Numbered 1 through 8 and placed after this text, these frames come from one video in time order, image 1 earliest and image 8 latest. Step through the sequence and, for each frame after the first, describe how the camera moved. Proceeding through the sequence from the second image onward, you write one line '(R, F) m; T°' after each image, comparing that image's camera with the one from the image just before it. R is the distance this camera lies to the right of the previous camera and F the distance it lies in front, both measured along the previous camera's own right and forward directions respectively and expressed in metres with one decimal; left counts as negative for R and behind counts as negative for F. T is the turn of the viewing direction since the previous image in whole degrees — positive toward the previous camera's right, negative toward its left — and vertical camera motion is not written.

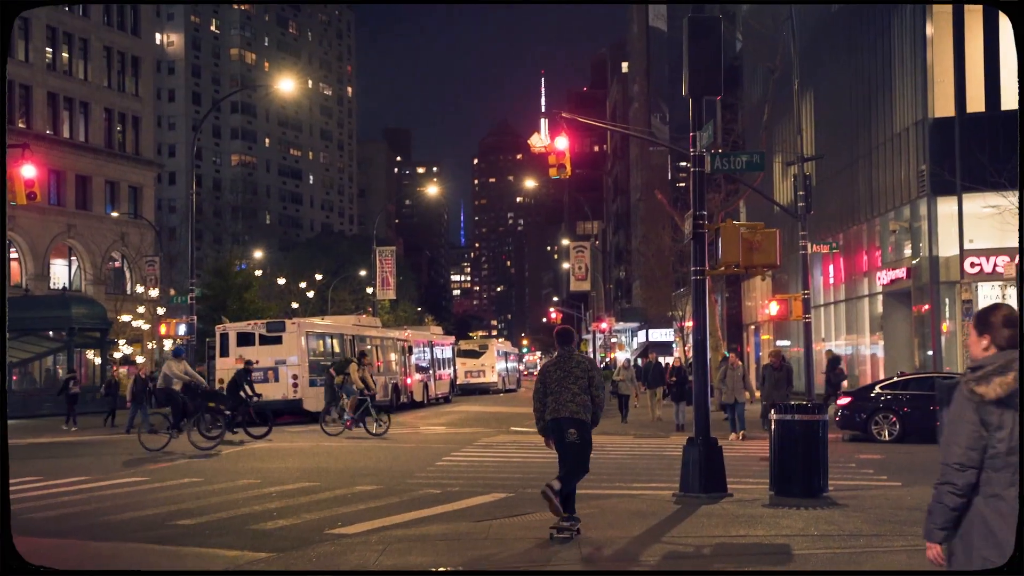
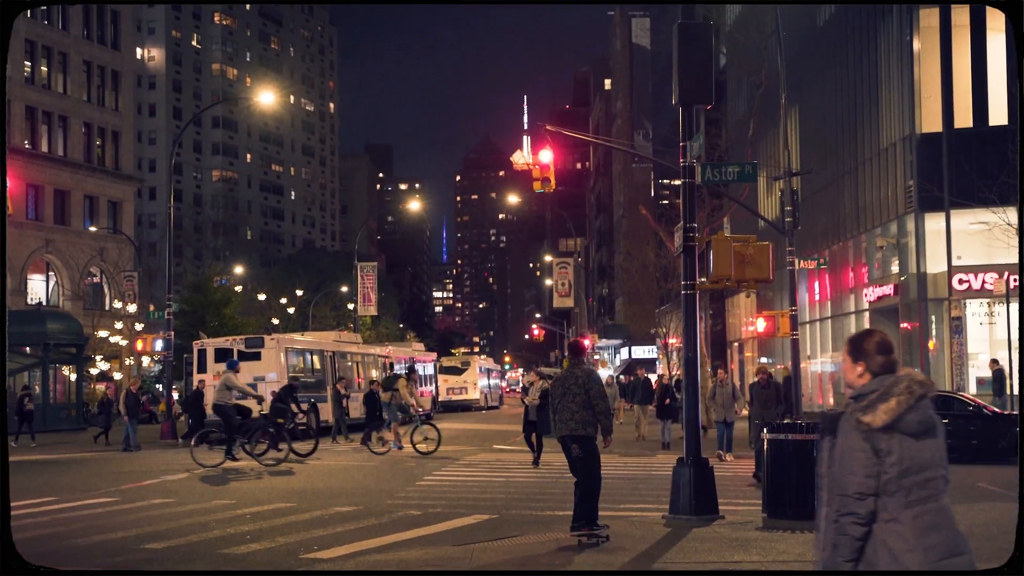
(0.0, +0.5) m; +1°
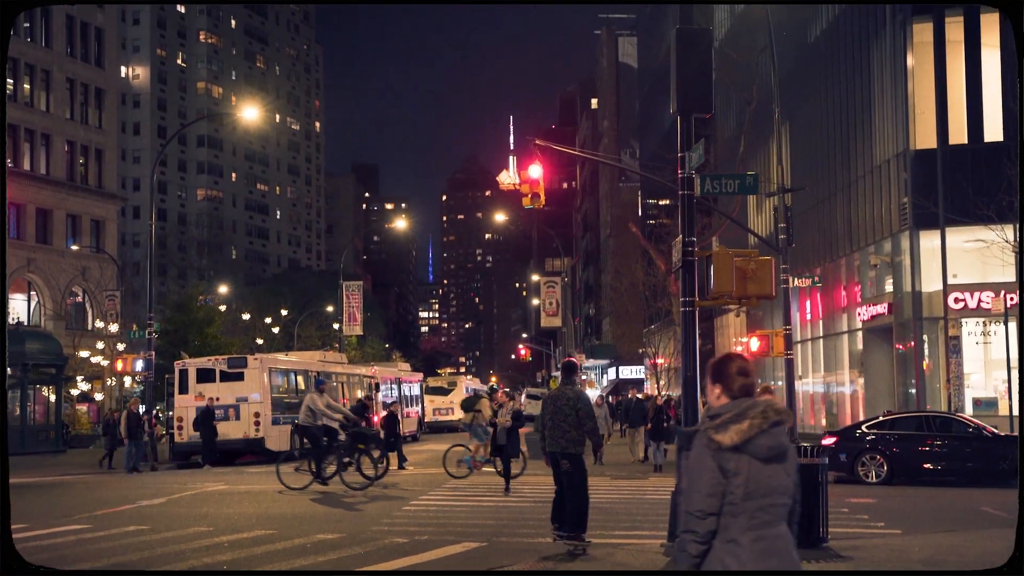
(-0.1, +0.7) m; +1°
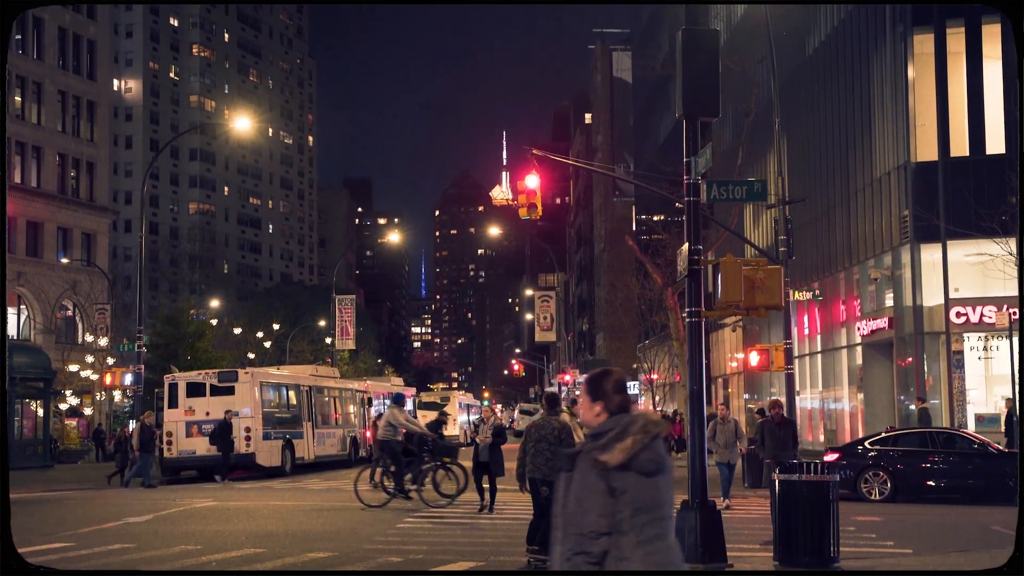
(-0.1, +0.5) m; 0°
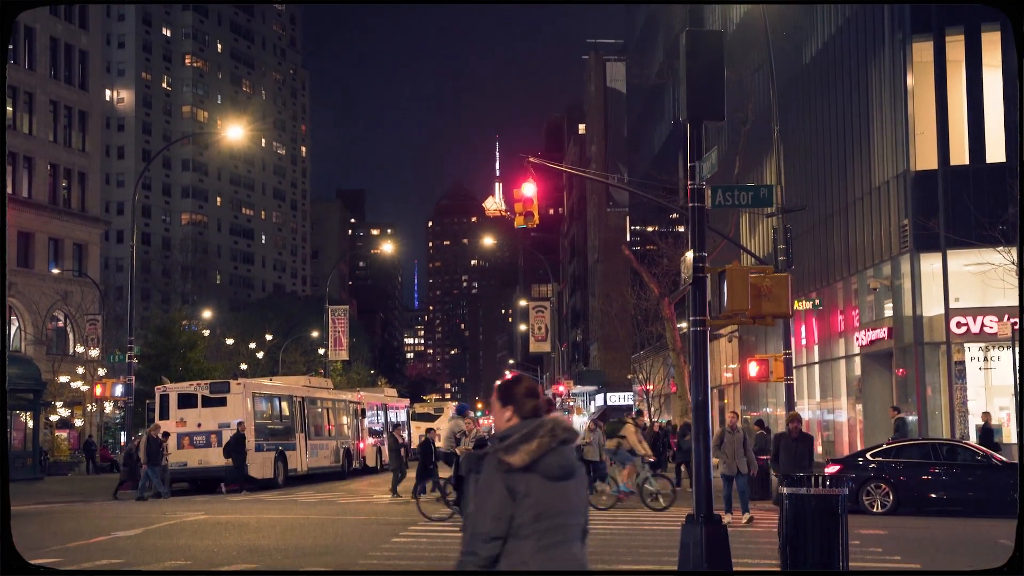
(-0.1, +0.4) m; 0°
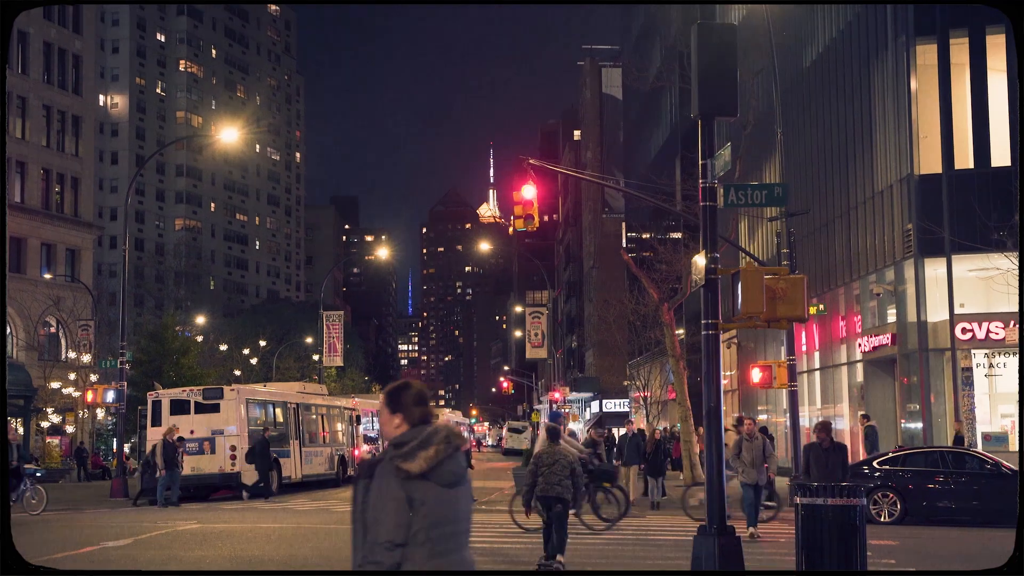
(-0.1, +0.5) m; 0°
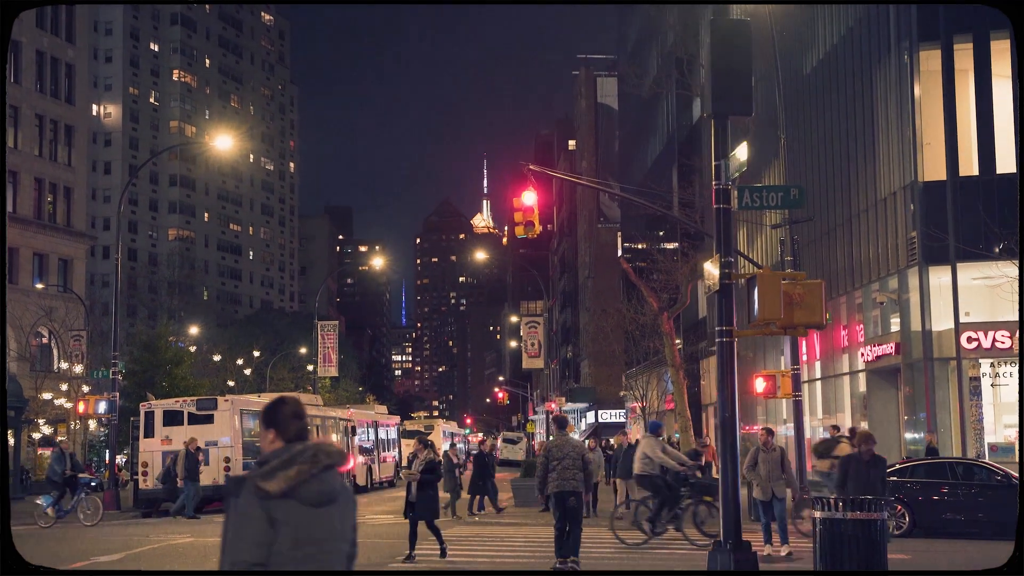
(-0.1, +0.5) m; 0°
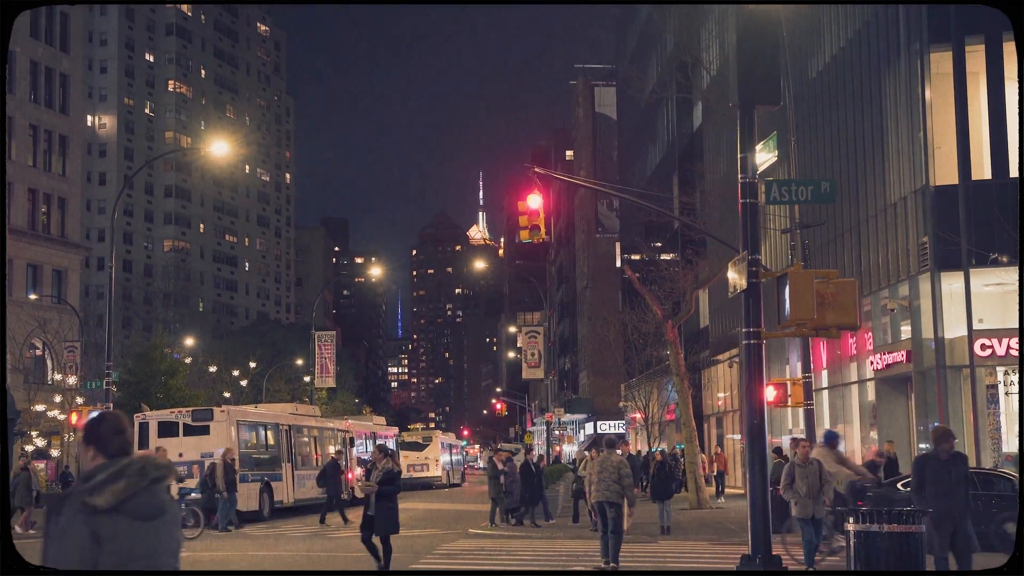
(-0.2, +0.7) m; 0°
